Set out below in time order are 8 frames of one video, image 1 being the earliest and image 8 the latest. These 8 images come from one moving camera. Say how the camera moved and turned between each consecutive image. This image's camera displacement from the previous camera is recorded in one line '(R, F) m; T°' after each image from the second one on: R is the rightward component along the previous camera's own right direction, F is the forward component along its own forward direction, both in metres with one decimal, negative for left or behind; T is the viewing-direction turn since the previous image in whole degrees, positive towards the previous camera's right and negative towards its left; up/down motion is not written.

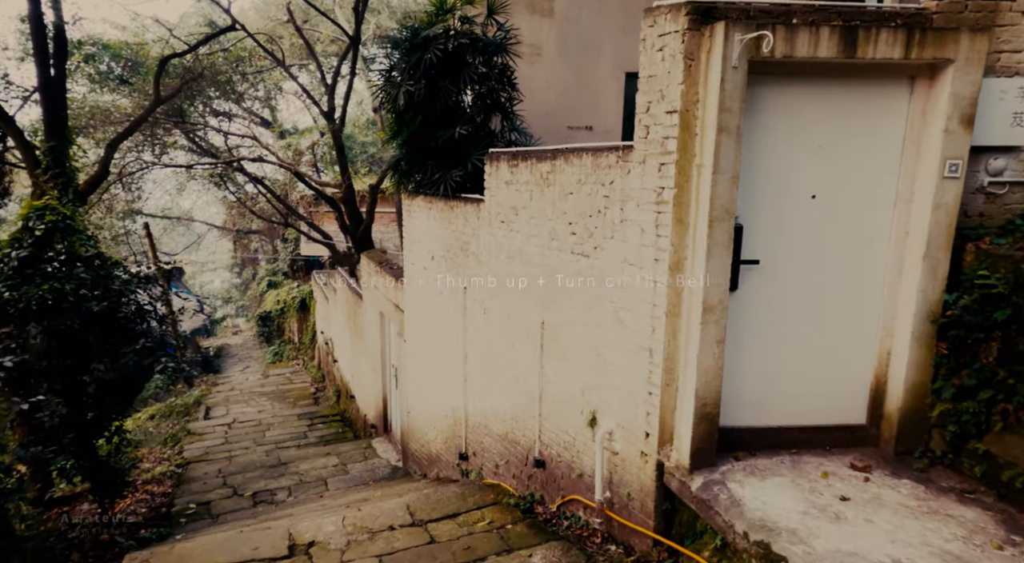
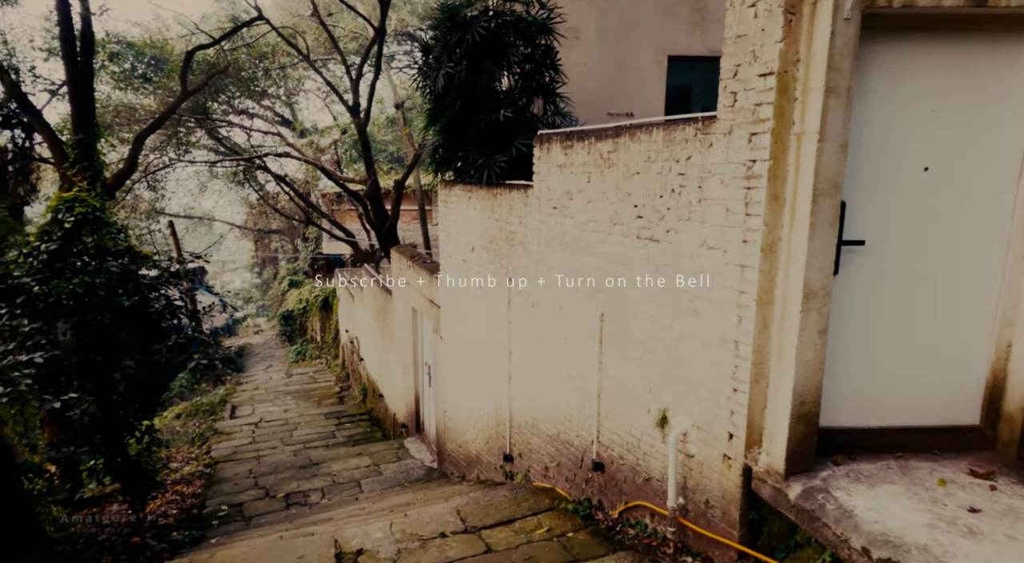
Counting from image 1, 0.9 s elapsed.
(-0.2, +0.3) m; -1°
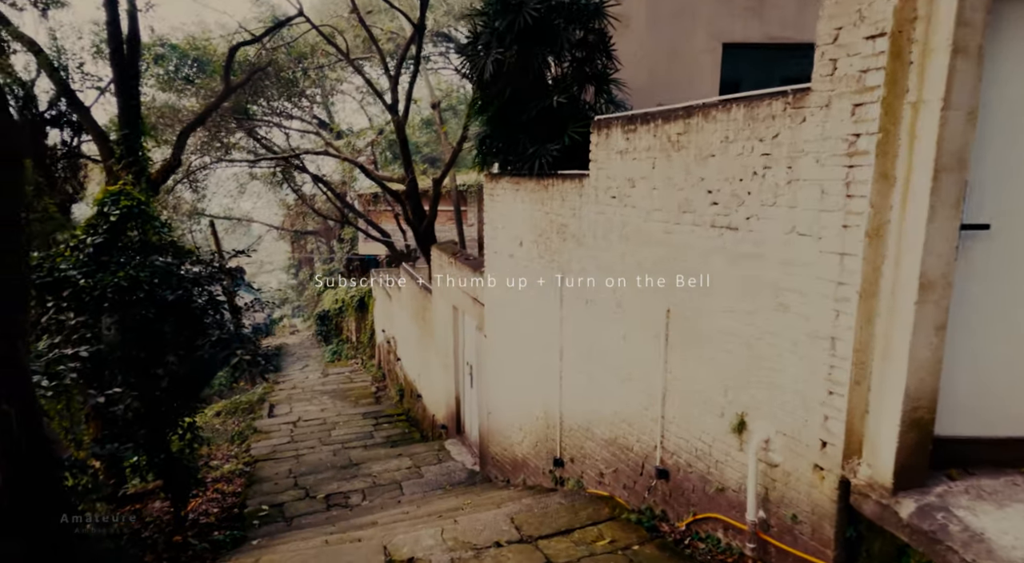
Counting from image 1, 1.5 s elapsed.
(-0.1, +0.2) m; -3°
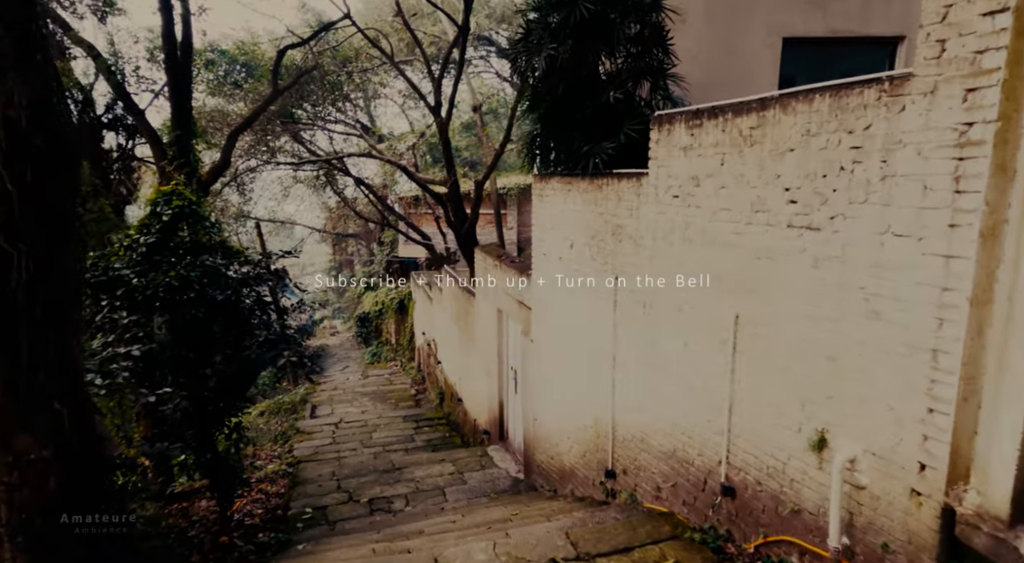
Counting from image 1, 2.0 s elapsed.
(-0.1, +0.2) m; -3°
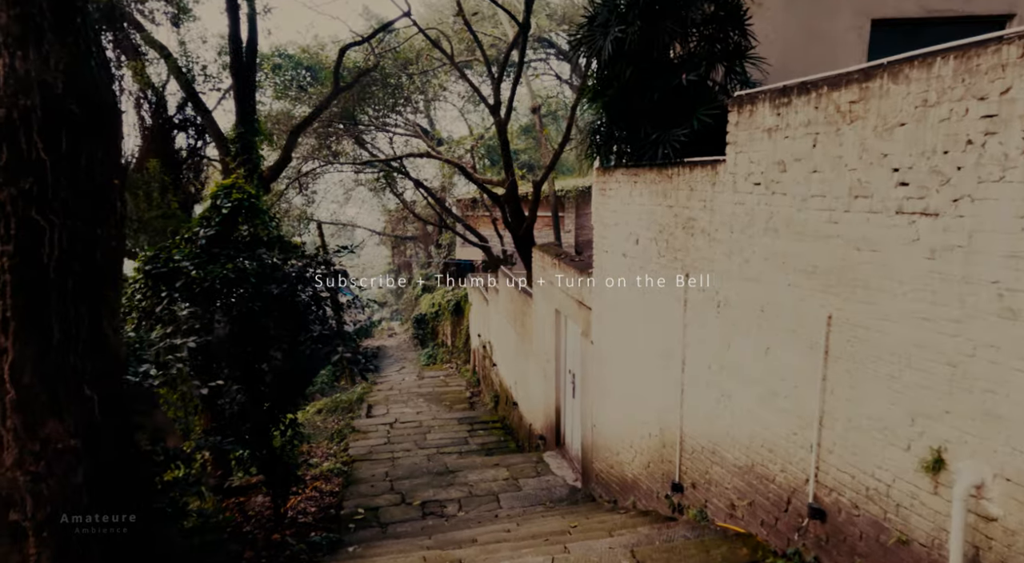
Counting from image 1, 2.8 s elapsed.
(0.0, +0.3) m; -5°
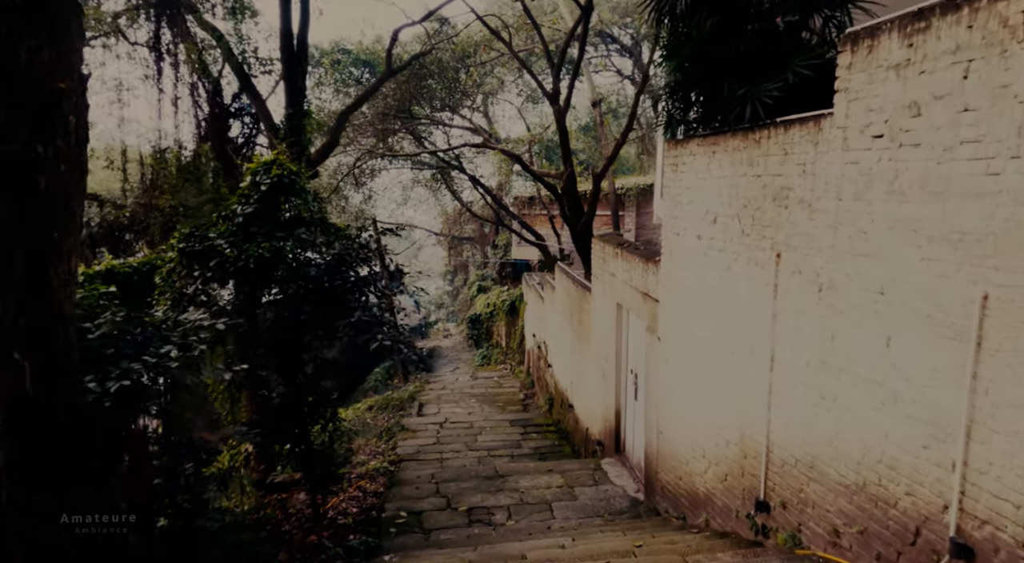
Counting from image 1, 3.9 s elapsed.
(0.0, +0.6) m; -5°
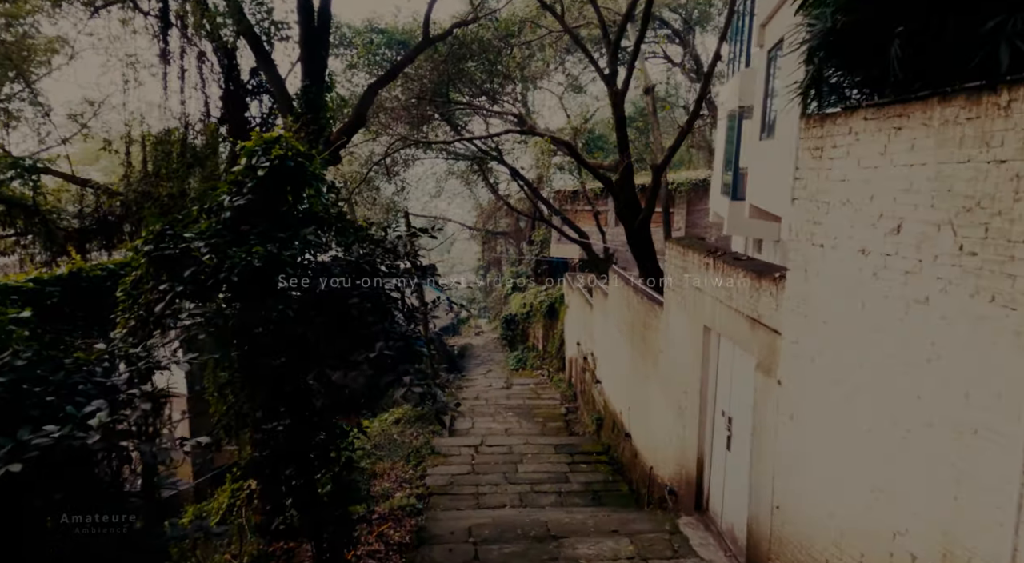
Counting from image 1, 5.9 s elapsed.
(-0.2, +1.4) m; -2°
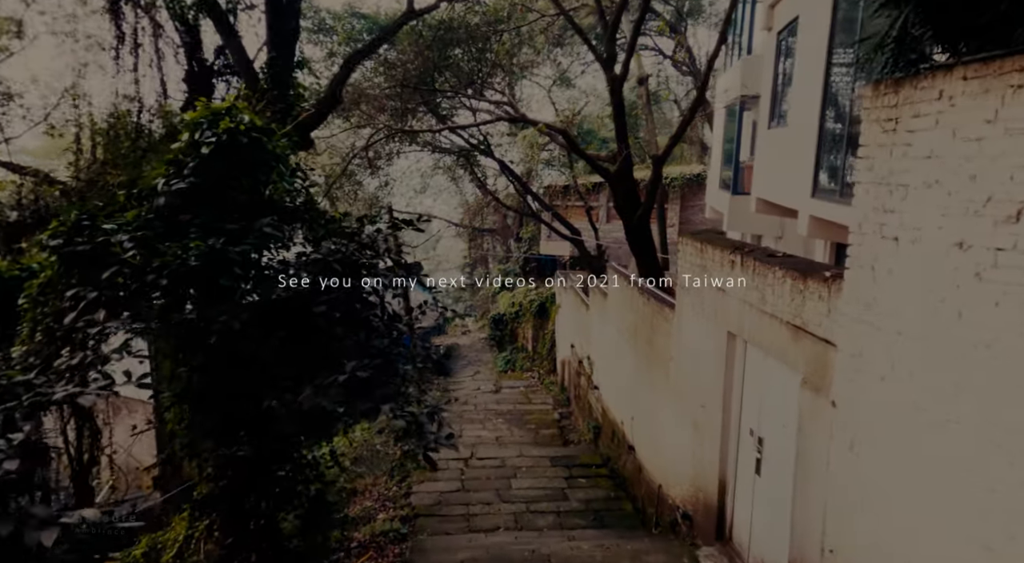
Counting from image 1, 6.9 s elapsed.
(-0.1, +0.7) m; +1°
